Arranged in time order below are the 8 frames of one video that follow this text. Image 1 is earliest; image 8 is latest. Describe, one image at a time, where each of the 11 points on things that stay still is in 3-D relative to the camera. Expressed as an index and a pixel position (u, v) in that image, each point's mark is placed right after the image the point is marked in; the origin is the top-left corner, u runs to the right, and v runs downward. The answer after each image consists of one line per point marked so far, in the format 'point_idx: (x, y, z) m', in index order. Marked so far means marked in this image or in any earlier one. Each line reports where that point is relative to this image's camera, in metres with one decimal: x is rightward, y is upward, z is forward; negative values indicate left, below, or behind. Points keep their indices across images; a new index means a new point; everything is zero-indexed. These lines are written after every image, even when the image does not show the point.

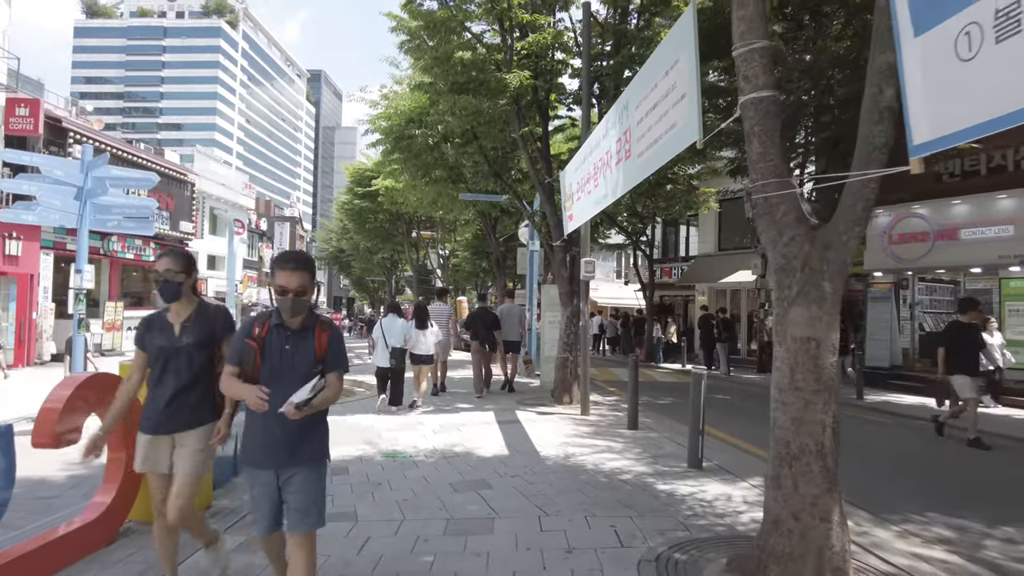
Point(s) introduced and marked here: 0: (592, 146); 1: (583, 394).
0: (+0.9, +1.7, +7.7) m
1: (+1.0, -1.5, +9.2) m
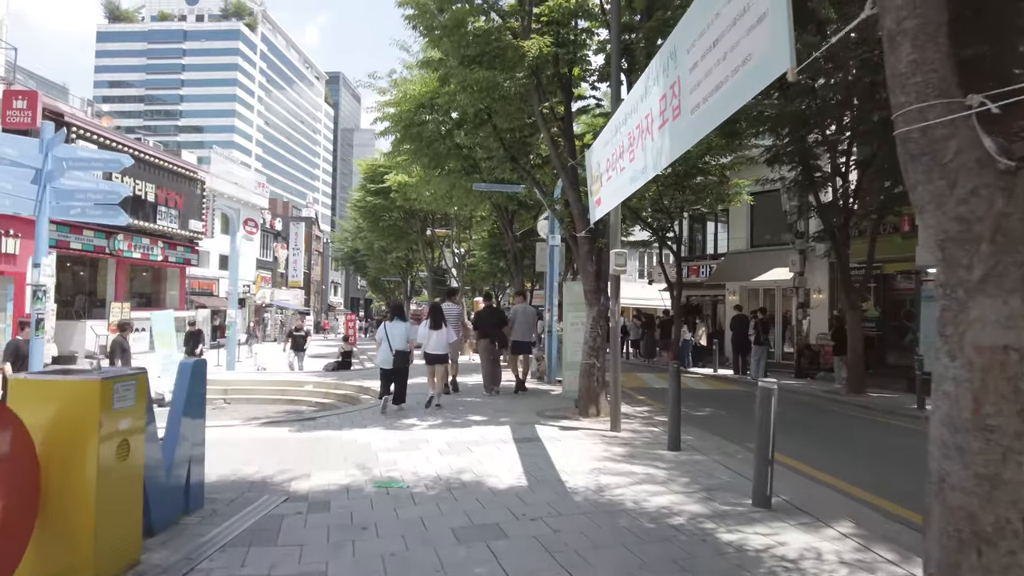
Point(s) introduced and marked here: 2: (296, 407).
0: (+1.1, +1.7, +6.5) m
1: (+1.2, -1.5, +8.0) m
2: (-4.4, -2.4, +13.2) m
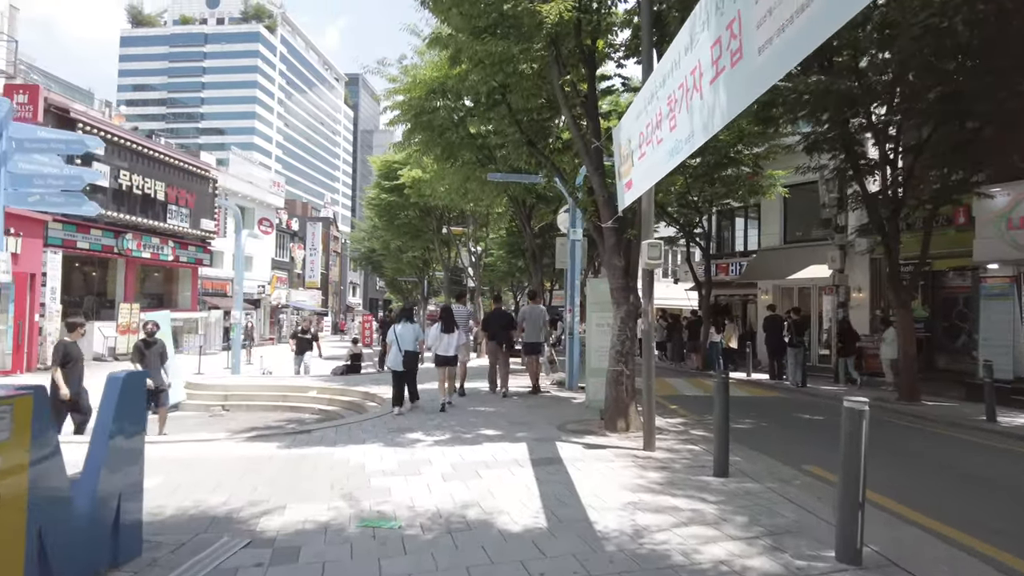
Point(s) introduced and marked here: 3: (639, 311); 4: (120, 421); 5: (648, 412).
0: (+1.3, +1.8, +5.4) m
1: (+1.4, -1.4, +6.9) m
2: (-4.0, -2.4, +12.3) m
3: (+1.6, -0.3, +8.2) m
4: (-2.2, -0.8, +3.8) m
5: (+1.4, -1.3, +7.0) m
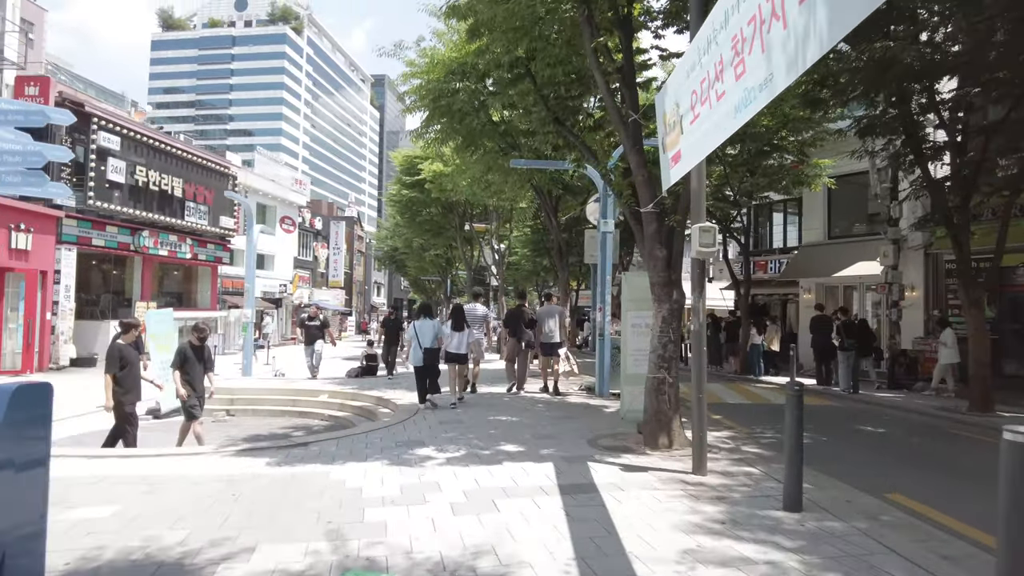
0: (+1.4, +1.8, +4.3) m
1: (+1.6, -1.4, +5.8) m
2: (-3.6, -2.3, +11.4) m
3: (+1.9, -0.2, +7.1) m
4: (-2.1, -0.7, +2.8) m
5: (+1.7, -1.3, +5.9) m
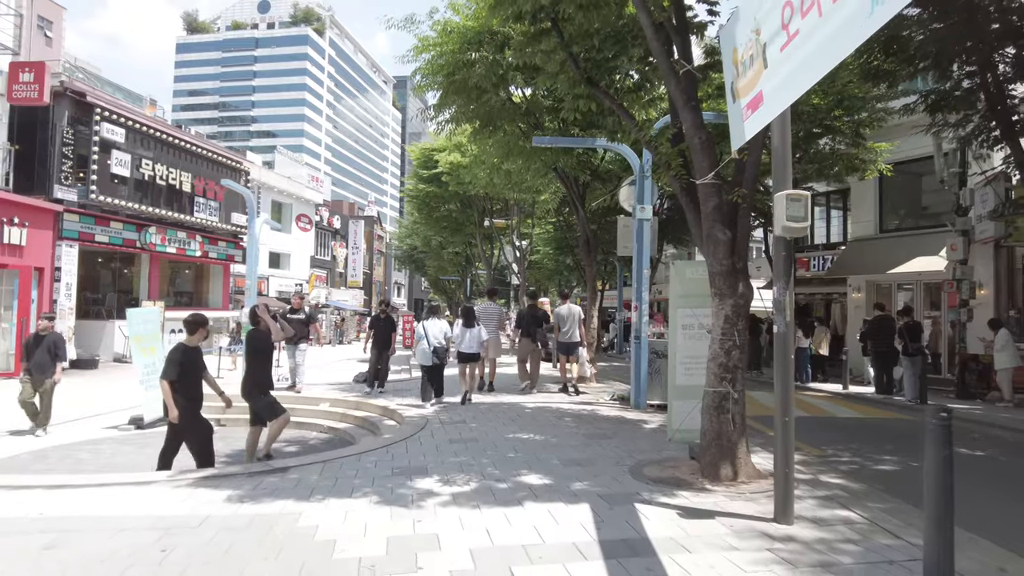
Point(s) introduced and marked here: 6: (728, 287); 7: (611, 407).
0: (+1.5, +1.9, +2.9) m
1: (+1.8, -1.3, +4.4) m
2: (-3.2, -2.2, +10.1) m
3: (+2.1, -0.2, +5.7) m
4: (-2.1, -0.6, +1.5) m
5: (+1.8, -1.2, +4.4) m
6: (+1.9, 0.0, +5.7) m
7: (+1.5, -1.8, +9.9) m
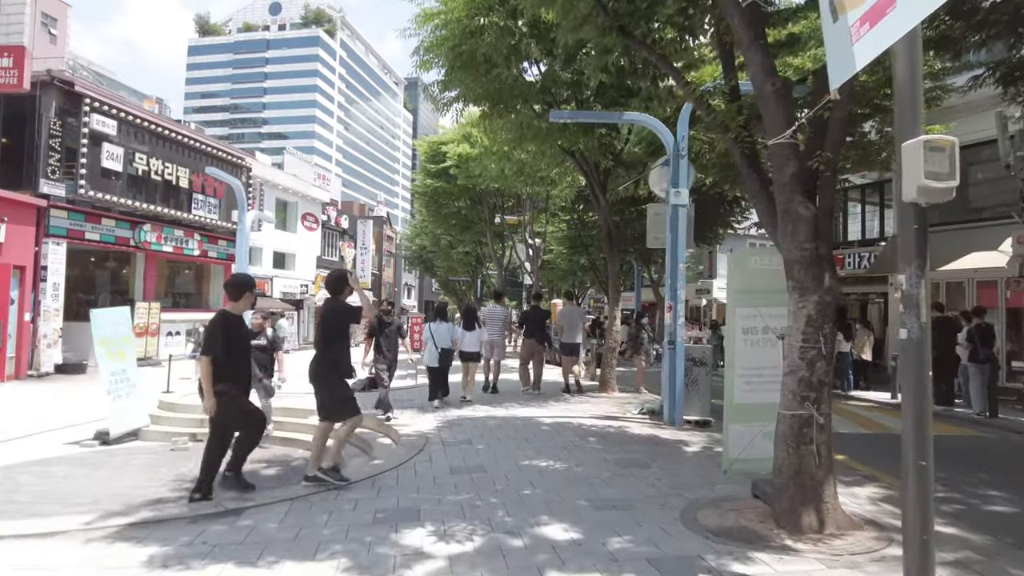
0: (+1.6, +2.0, +1.6) m
1: (+1.9, -1.2, +3.0) m
2: (-3.1, -2.2, +8.9) m
3: (+2.2, -0.1, +4.3) m
4: (-2.0, -0.5, +0.2) m
5: (+1.9, -1.1, +3.1) m
6: (+2.0, +0.1, +4.3) m
7: (+1.7, -1.8, +8.6) m
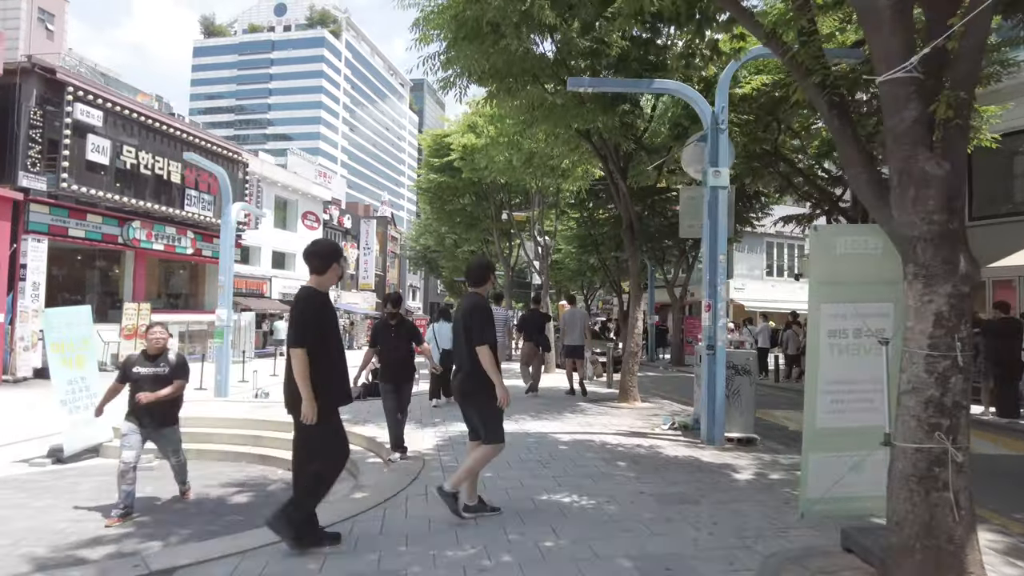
0: (+1.7, +2.1, +0.4) m
1: (+2.0, -1.2, +1.8) m
2: (-2.9, -2.1, +7.7) m
3: (+2.3, 0.0, +3.1) m
4: (-2.0, -0.5, -0.9) m
5: (+2.0, -1.0, +1.9) m
6: (+2.1, +0.1, +3.1) m
7: (+1.8, -1.7, +7.4) m
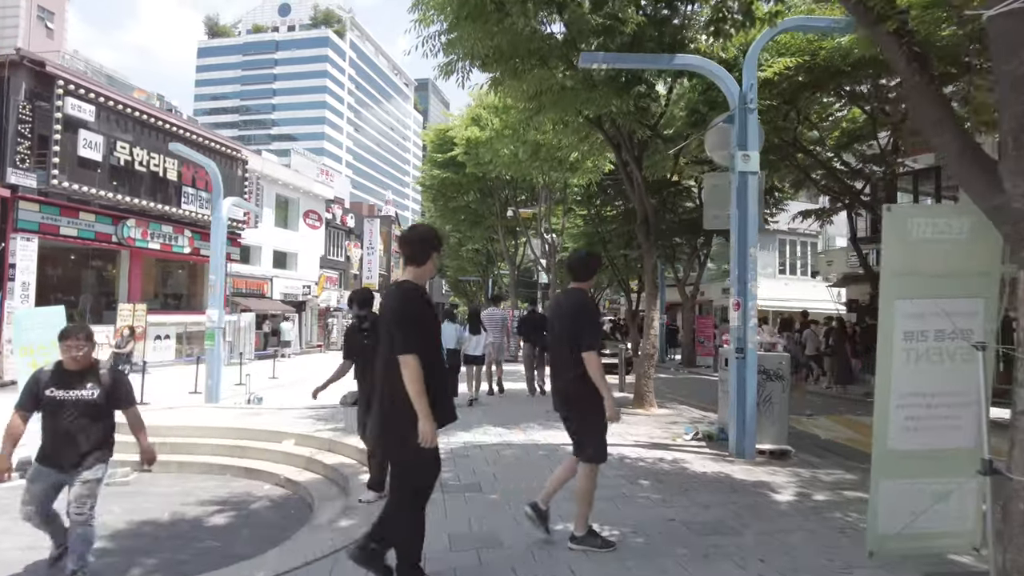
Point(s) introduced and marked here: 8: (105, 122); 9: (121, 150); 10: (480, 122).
0: (+1.7, +2.1, -0.3) m
1: (+2.0, -1.1, +1.1) m
2: (-2.8, -2.1, +7.0) m
3: (+2.3, 0.0, +2.4) m
4: (-2.0, -0.4, -1.6) m
5: (+2.0, -1.0, +1.2) m
6: (+2.1, +0.2, +2.4) m
7: (+1.9, -1.7, +6.7) m
8: (-12.0, +4.9, +19.3) m
9: (-11.8, +4.2, +19.9) m
10: (-0.9, +4.6, +18.1) m
